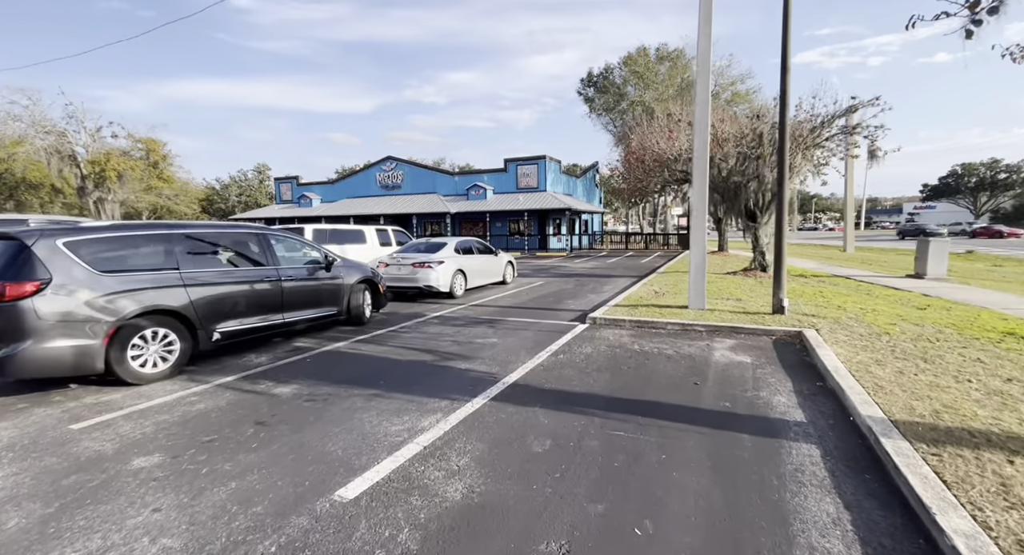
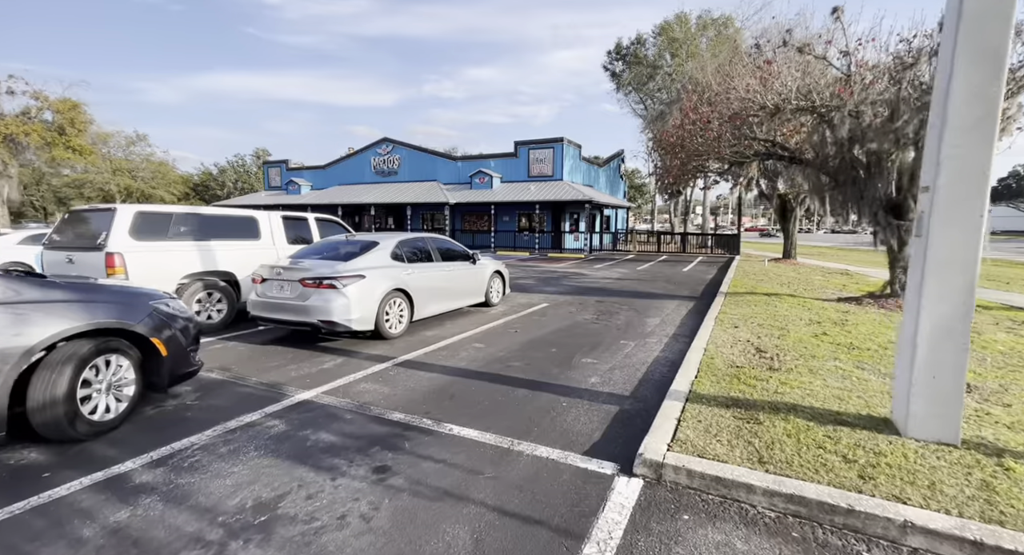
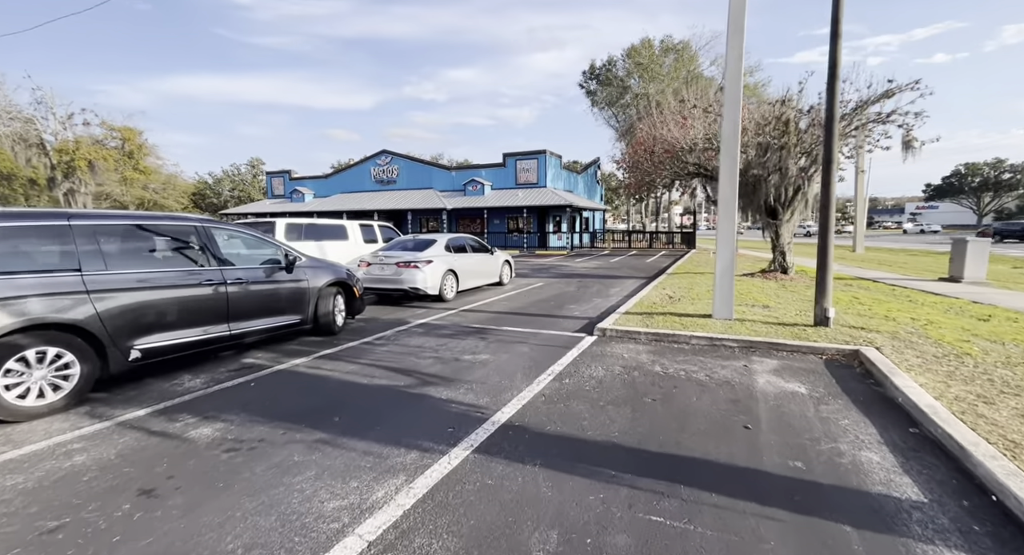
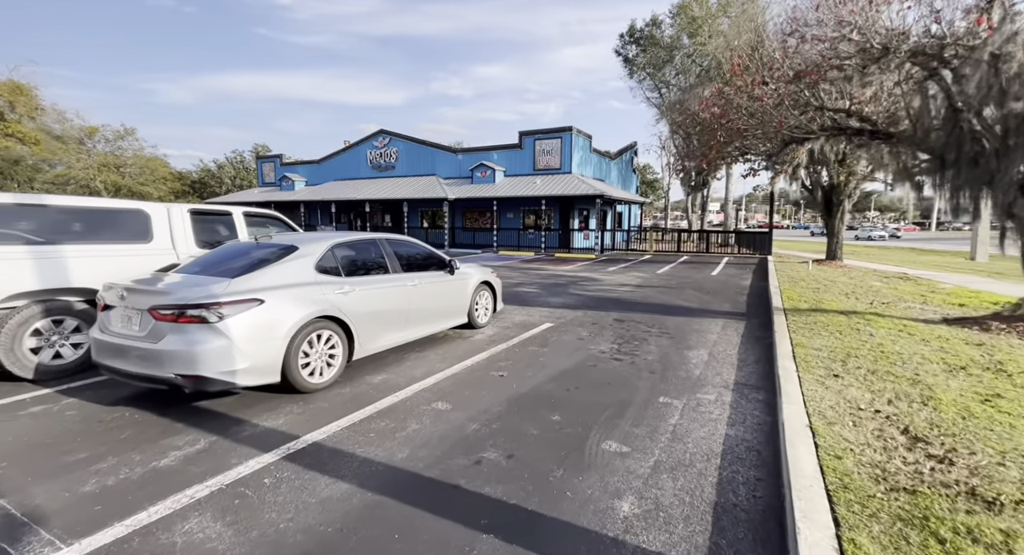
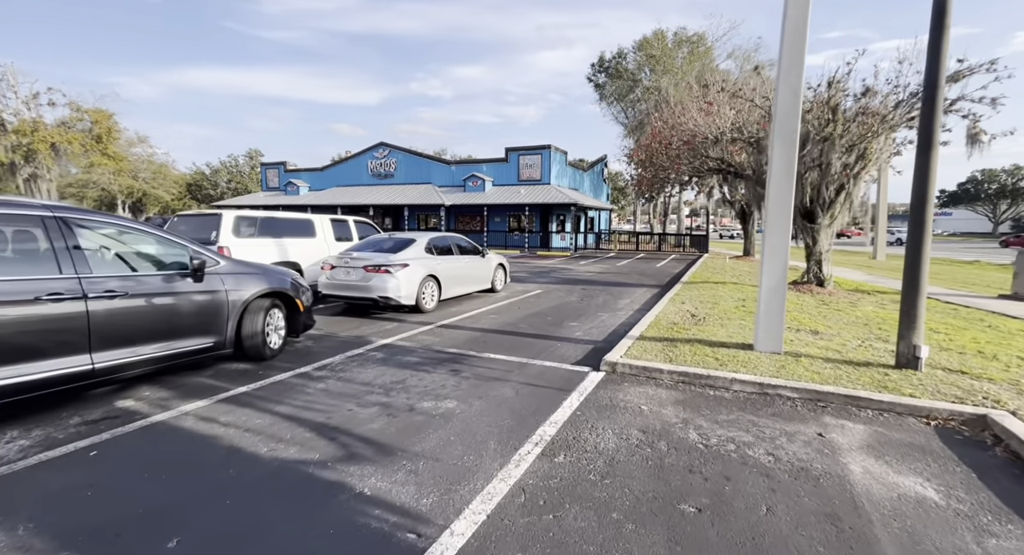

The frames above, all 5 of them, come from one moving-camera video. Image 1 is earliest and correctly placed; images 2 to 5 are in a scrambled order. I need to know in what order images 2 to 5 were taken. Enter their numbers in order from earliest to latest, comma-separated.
3, 5, 2, 4
